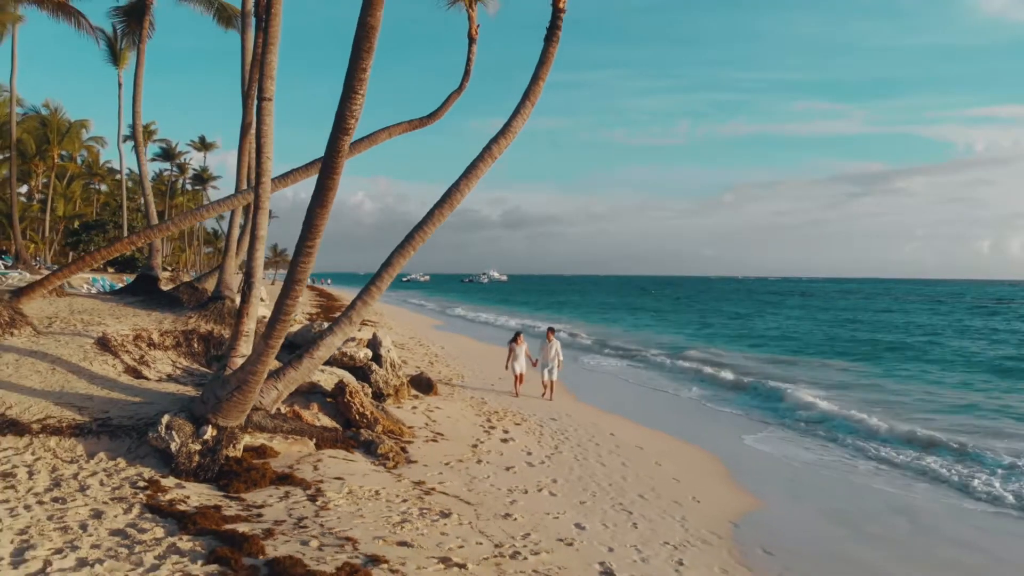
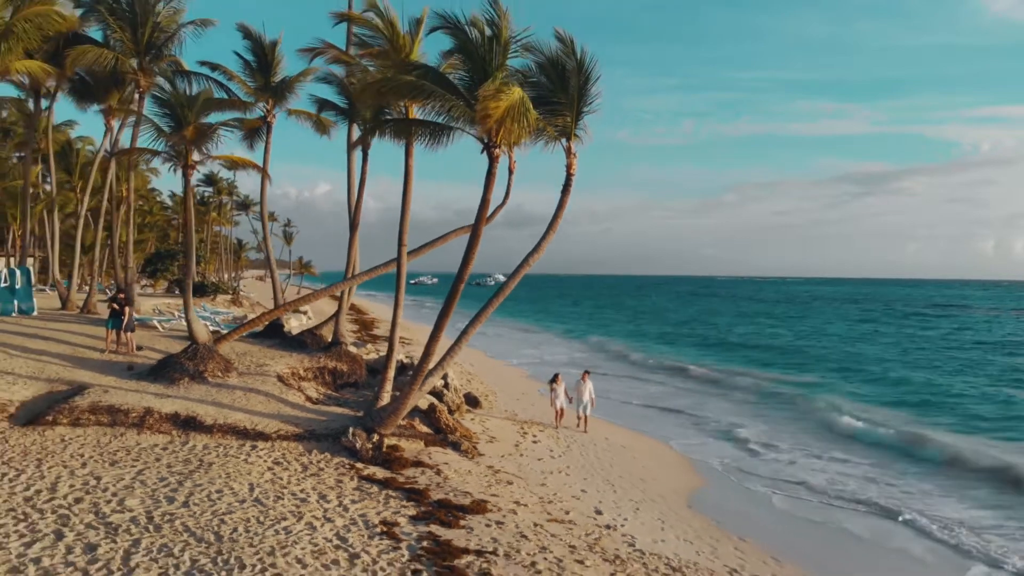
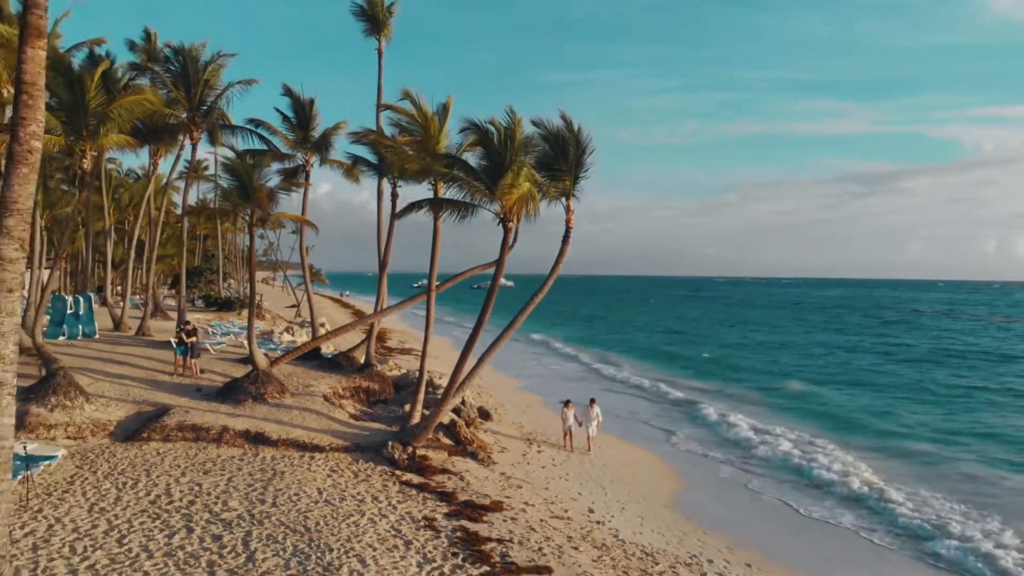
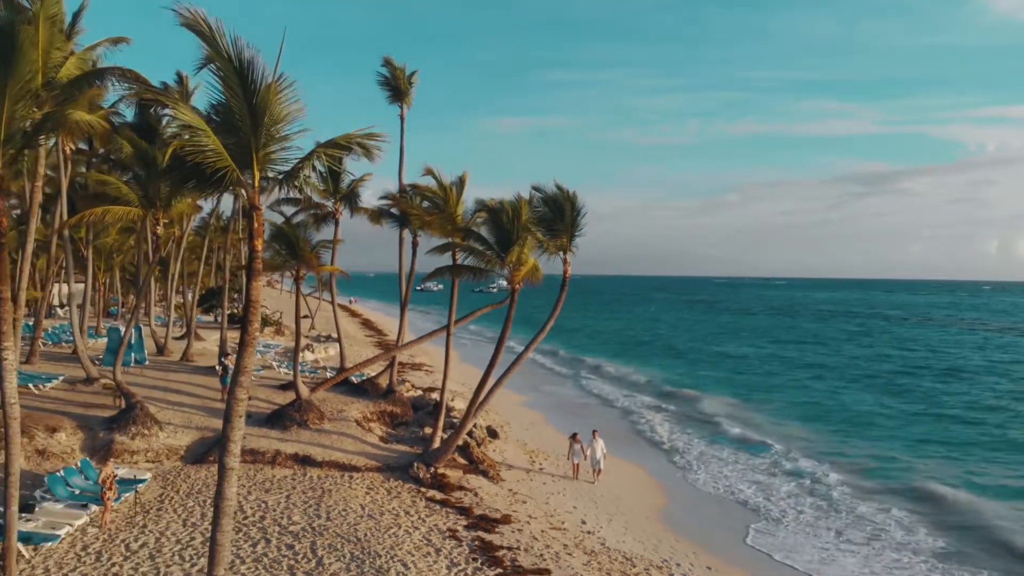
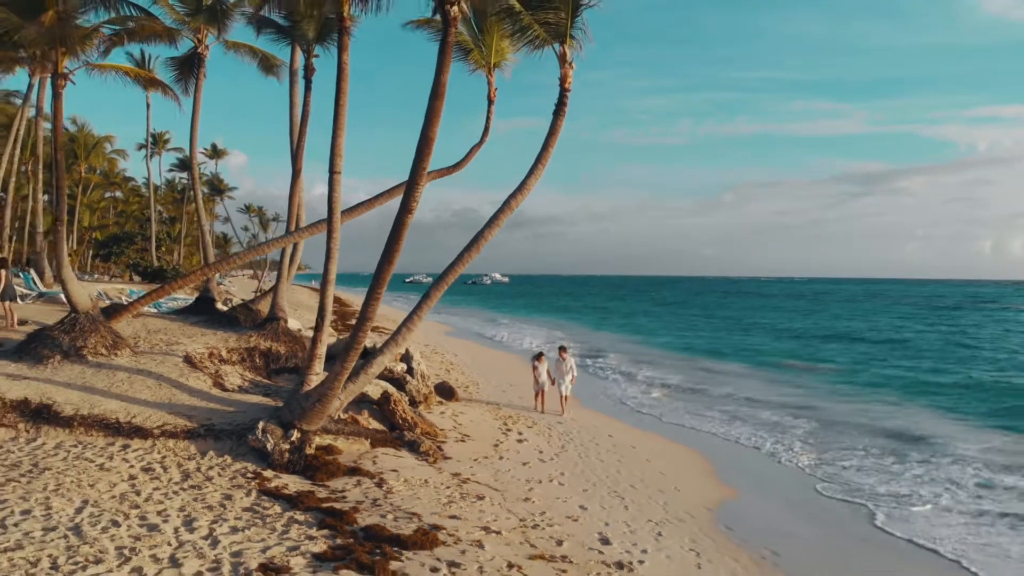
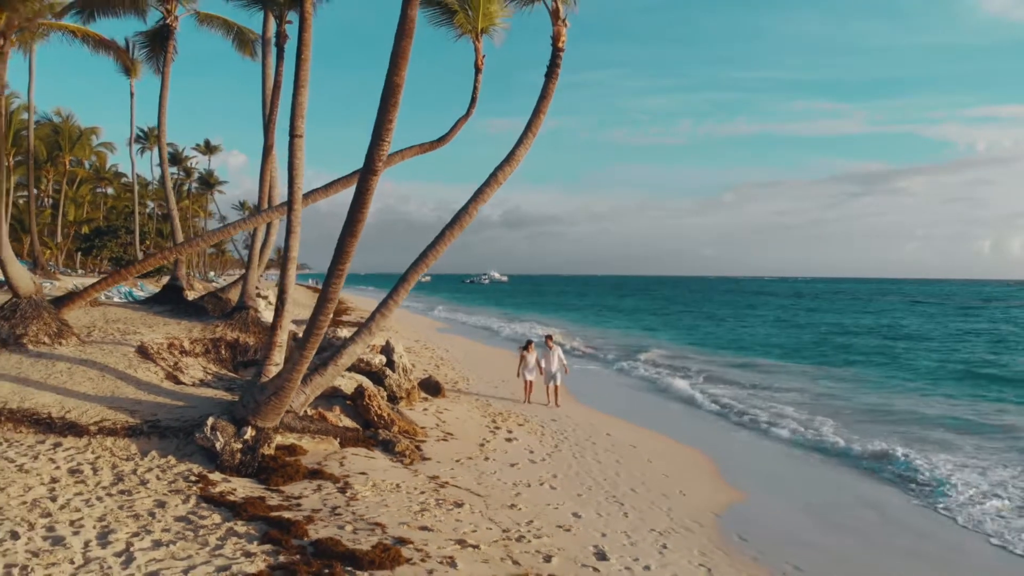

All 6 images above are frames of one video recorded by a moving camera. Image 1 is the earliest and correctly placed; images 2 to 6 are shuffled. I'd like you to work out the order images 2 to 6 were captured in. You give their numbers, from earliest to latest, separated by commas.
6, 5, 2, 3, 4
